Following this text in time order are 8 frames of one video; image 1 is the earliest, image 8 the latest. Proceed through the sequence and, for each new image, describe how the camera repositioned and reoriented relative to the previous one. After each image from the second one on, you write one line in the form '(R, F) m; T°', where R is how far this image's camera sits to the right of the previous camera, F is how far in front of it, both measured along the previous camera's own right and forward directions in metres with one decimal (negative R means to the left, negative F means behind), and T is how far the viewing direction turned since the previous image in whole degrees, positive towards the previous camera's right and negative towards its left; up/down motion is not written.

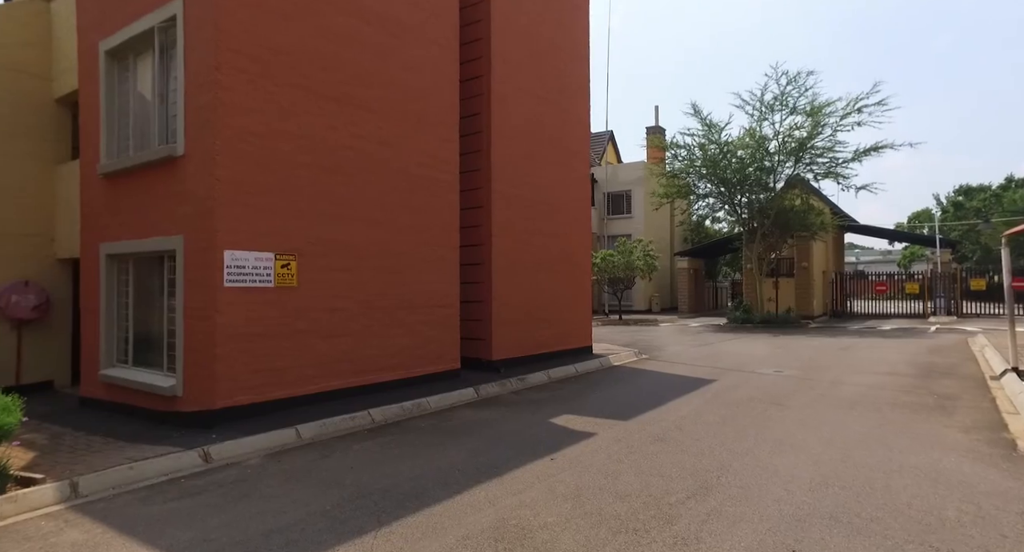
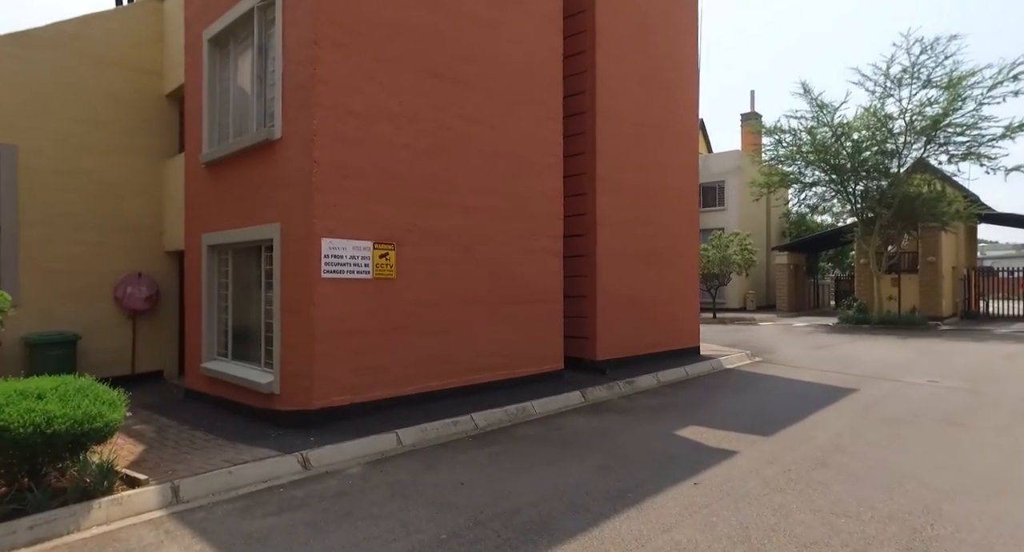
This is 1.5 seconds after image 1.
(-0.5, +0.8) m; -7°
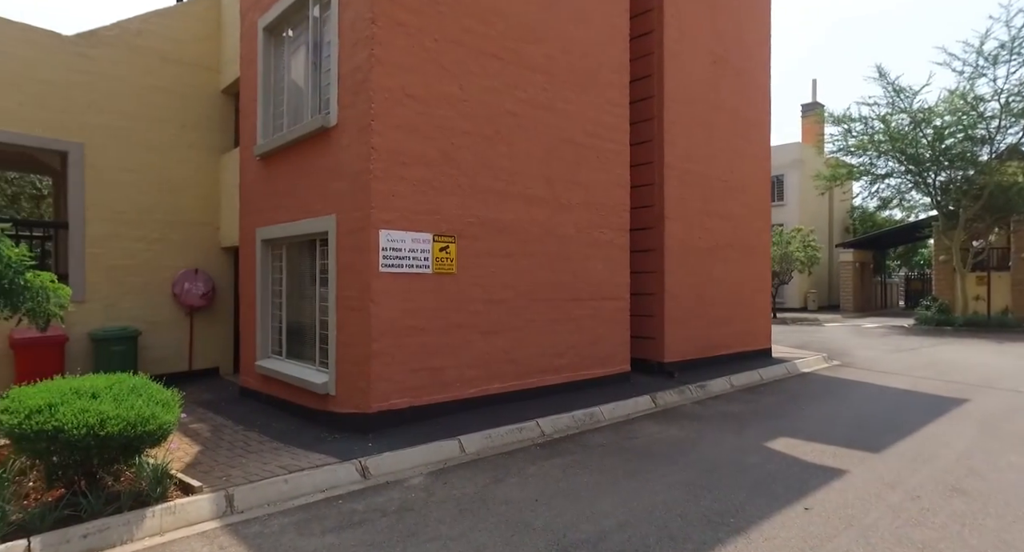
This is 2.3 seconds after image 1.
(-0.3, +0.5) m; -4°
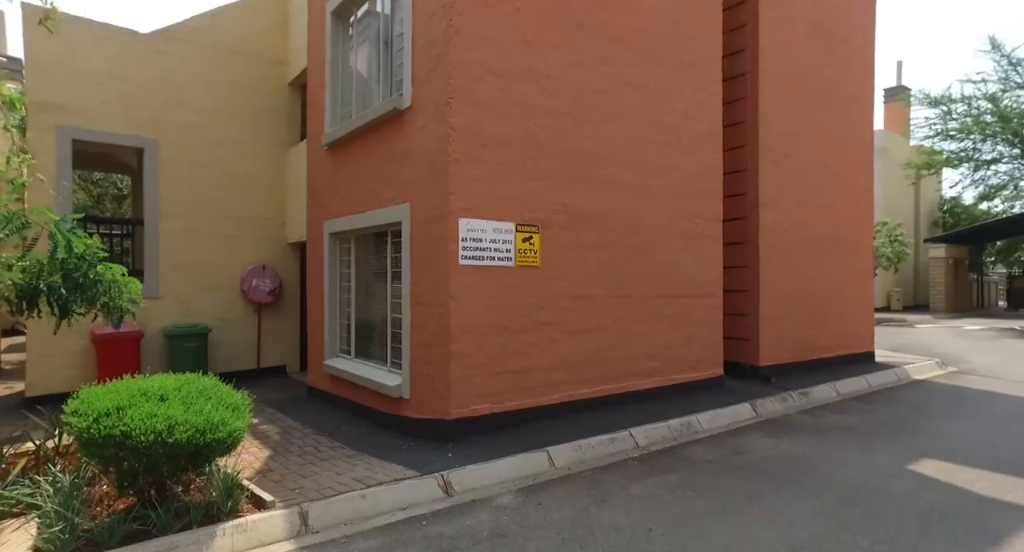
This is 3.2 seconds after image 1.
(-0.4, +0.6) m; -5°
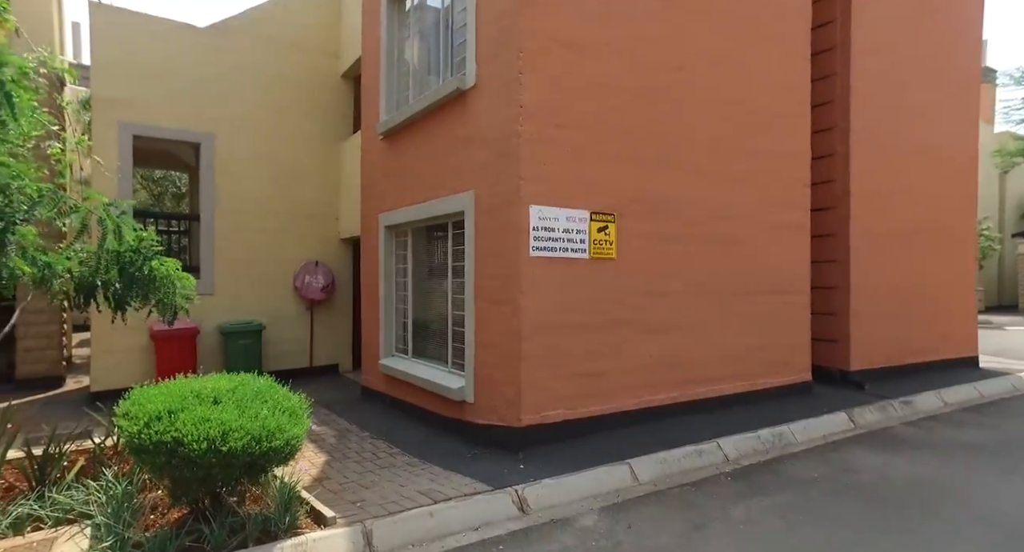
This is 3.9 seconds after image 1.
(-0.3, +0.5) m; -4°
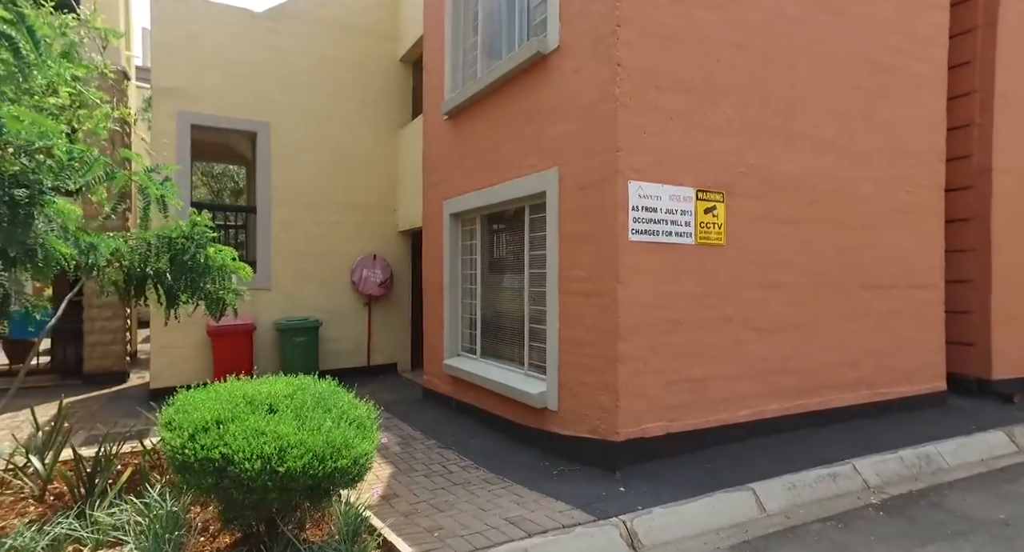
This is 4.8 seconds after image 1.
(-0.3, +0.7) m; -4°
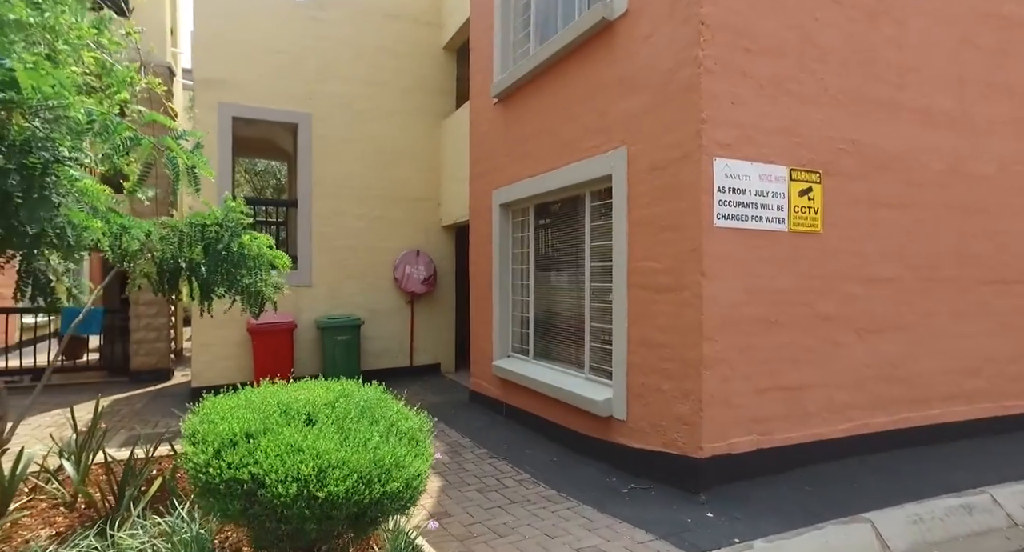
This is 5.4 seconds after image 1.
(-0.2, +0.5) m; -3°
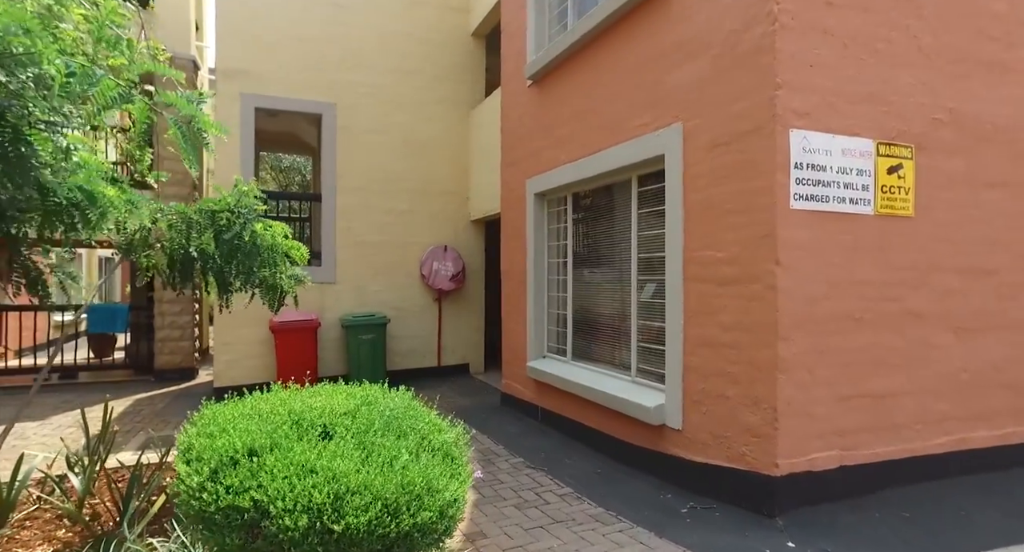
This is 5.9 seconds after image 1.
(-0.1, +0.5) m; -2°
